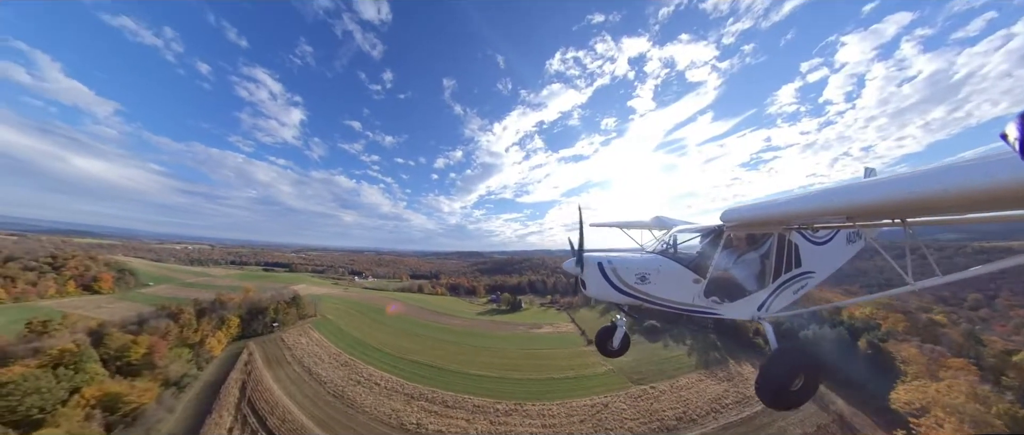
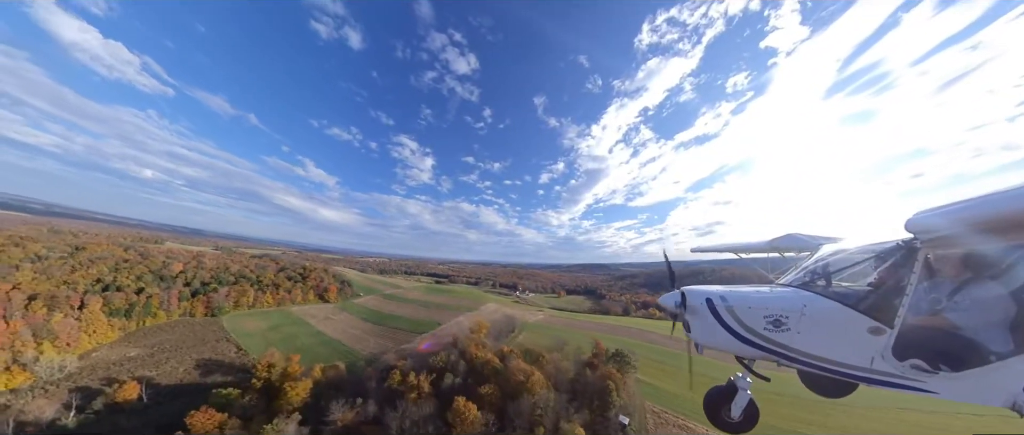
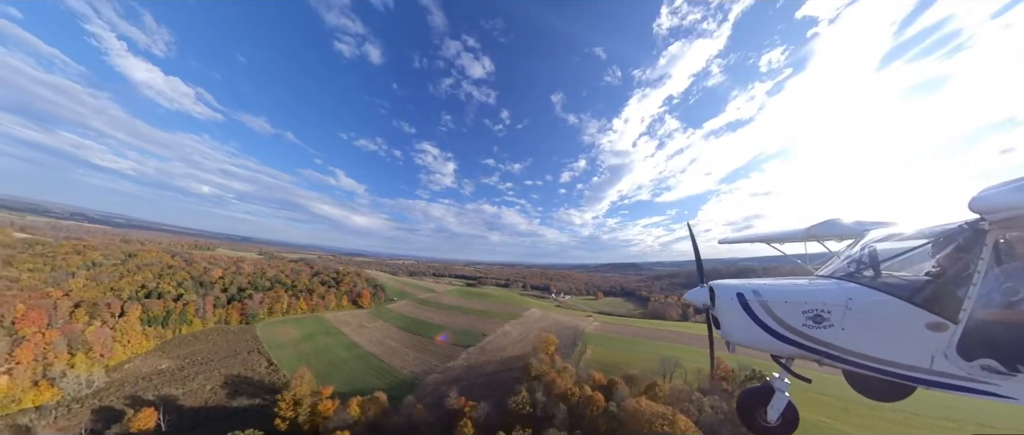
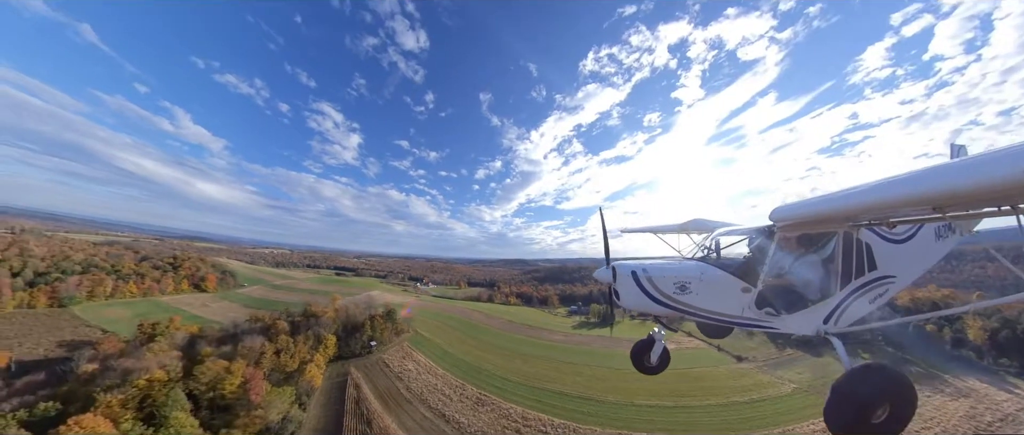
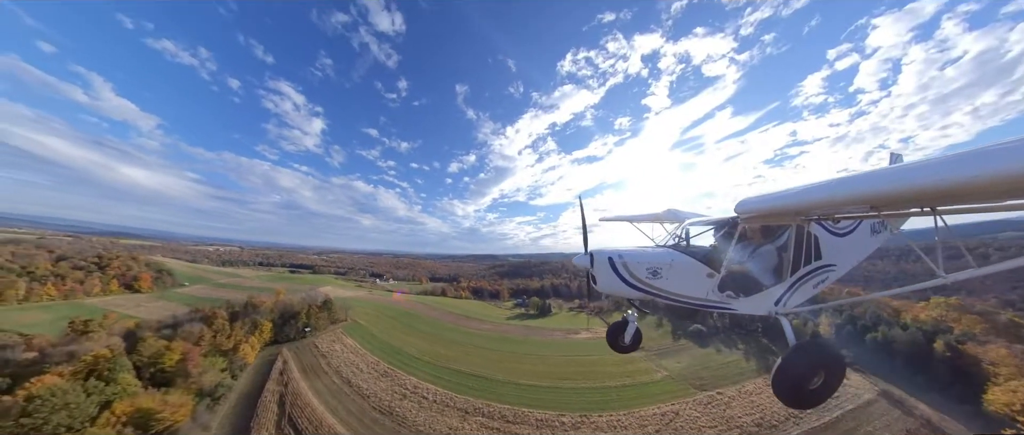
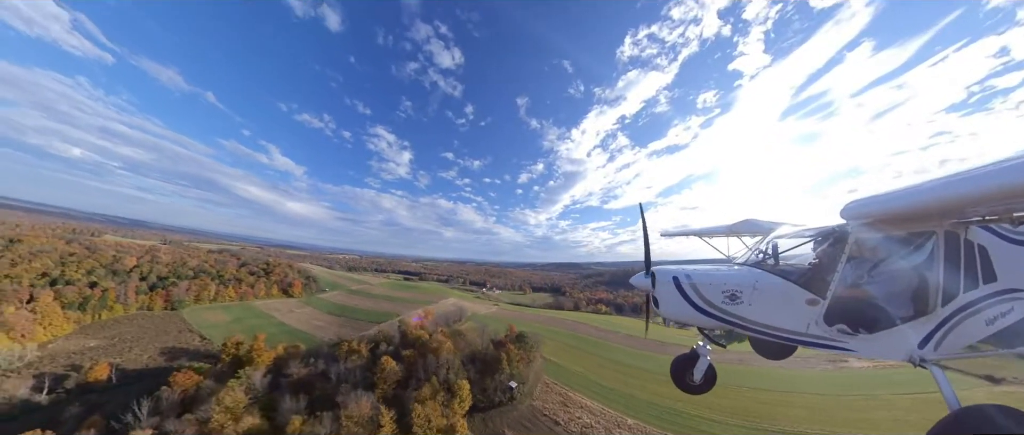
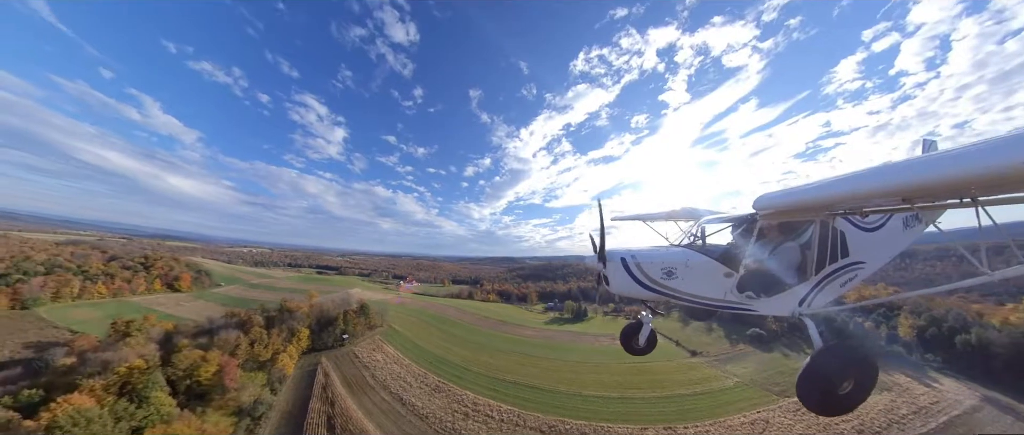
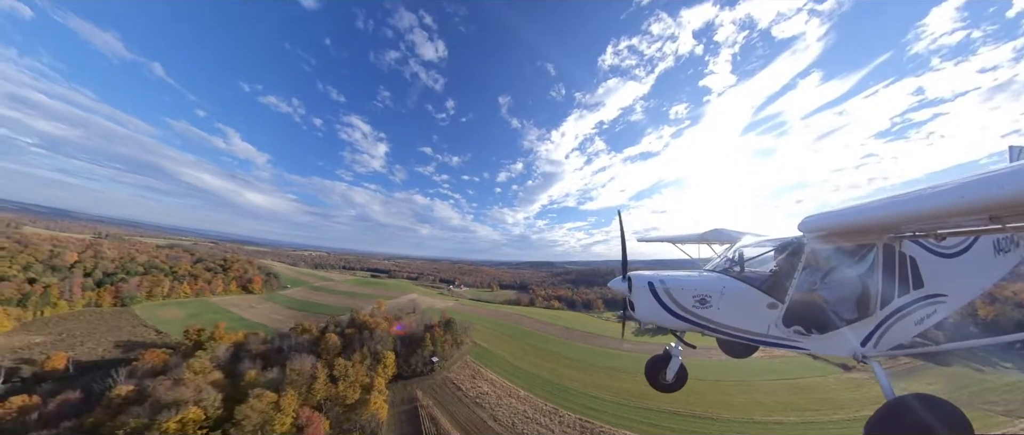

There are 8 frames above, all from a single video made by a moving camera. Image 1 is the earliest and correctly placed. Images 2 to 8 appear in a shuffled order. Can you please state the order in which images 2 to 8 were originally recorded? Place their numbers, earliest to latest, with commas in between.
5, 7, 4, 8, 6, 2, 3
